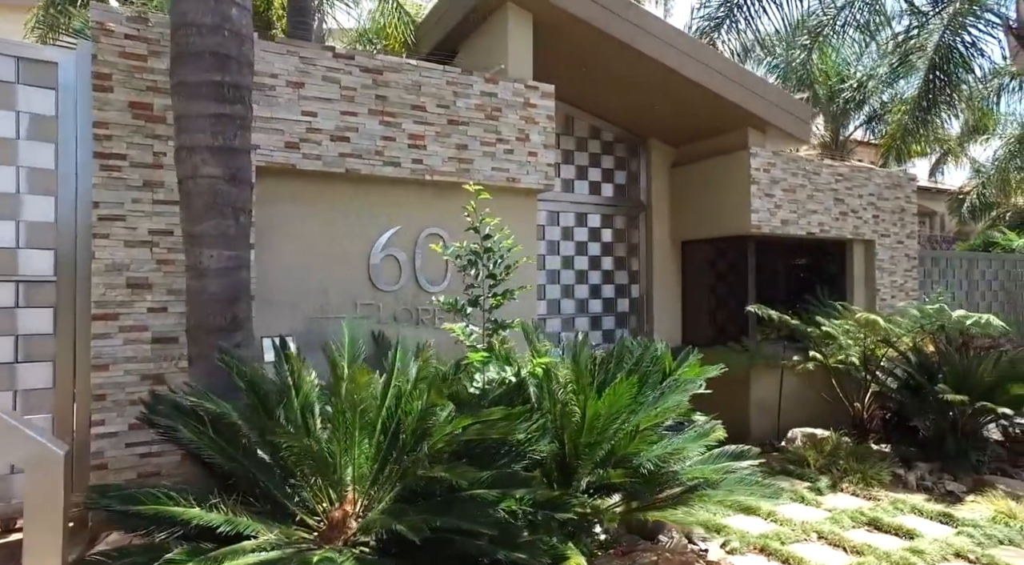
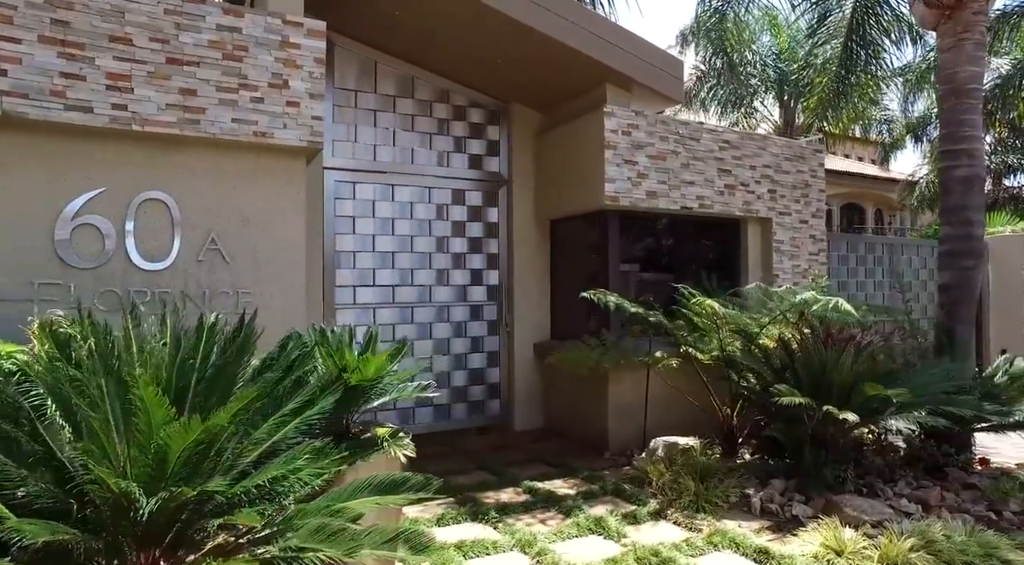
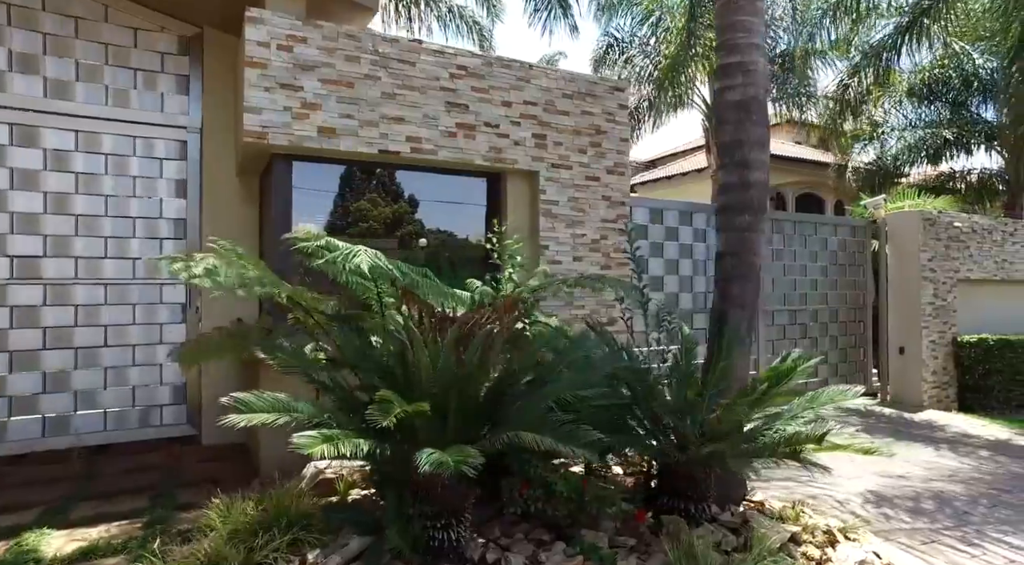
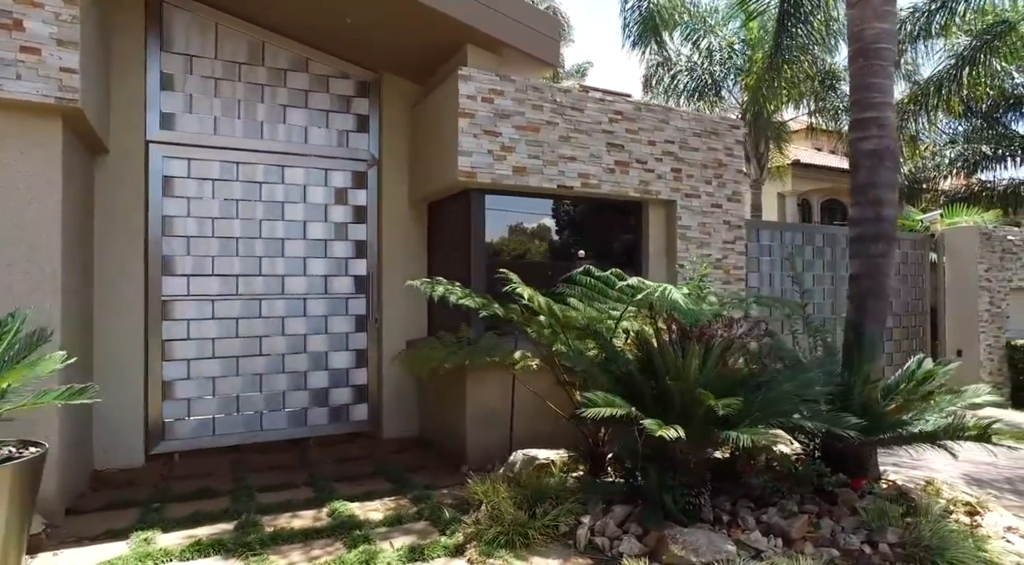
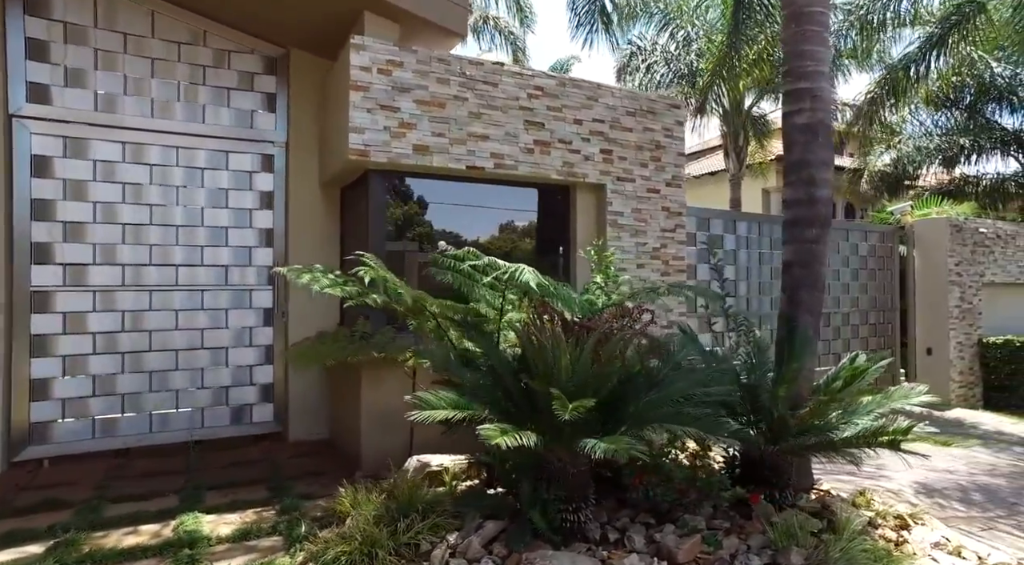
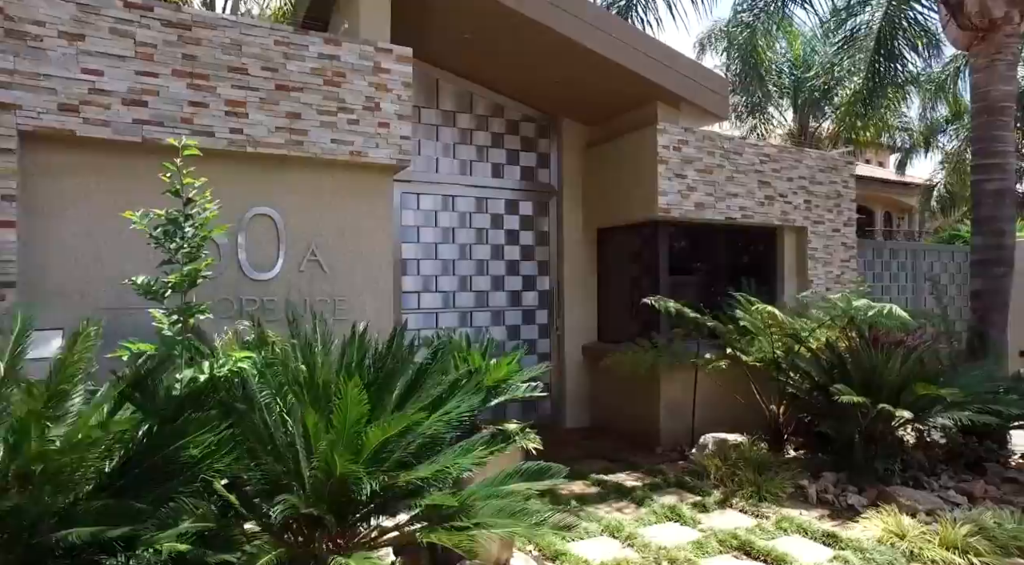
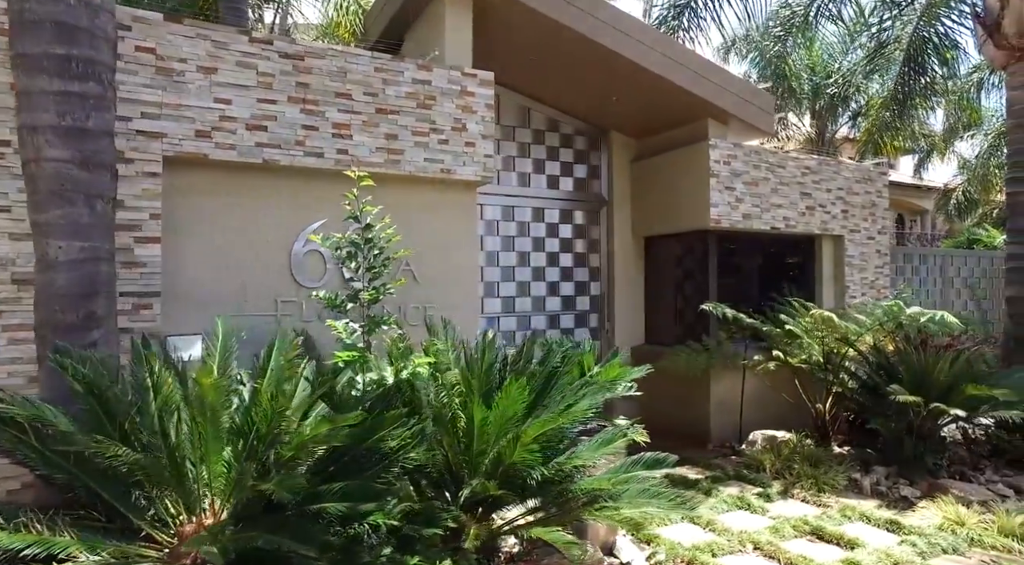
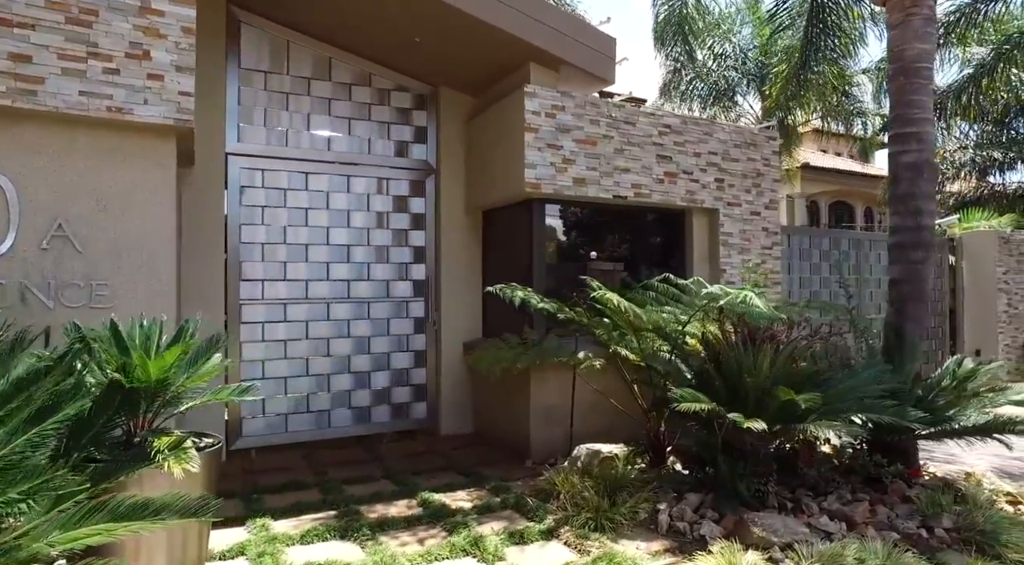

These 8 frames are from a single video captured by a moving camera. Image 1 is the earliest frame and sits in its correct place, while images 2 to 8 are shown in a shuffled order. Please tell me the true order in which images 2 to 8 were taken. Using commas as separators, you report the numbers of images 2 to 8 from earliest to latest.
7, 6, 2, 8, 4, 5, 3
